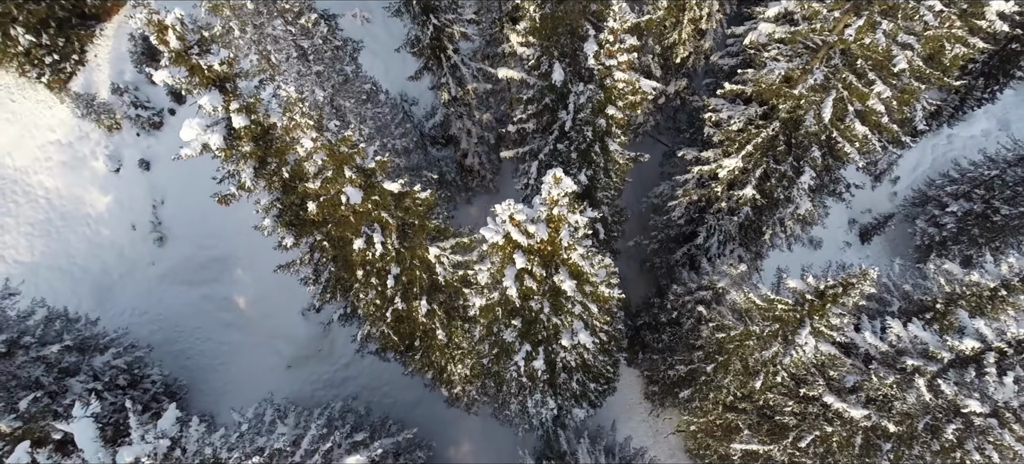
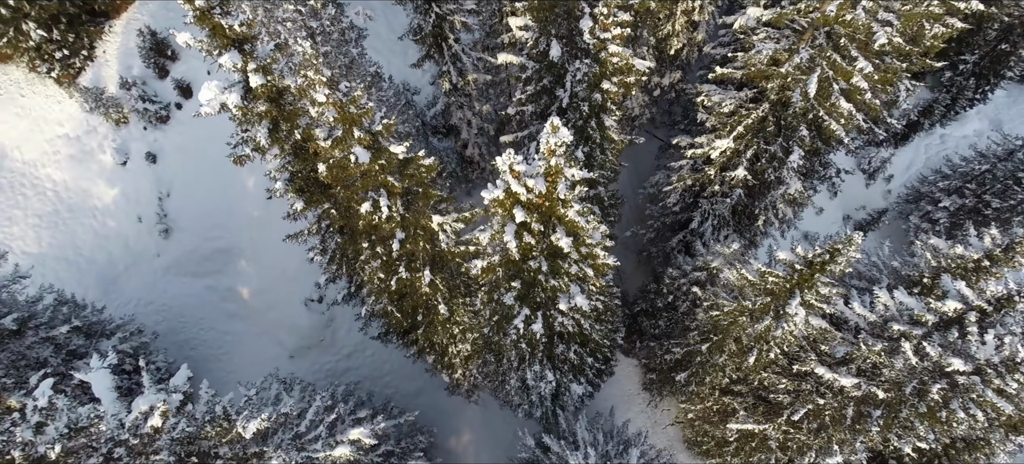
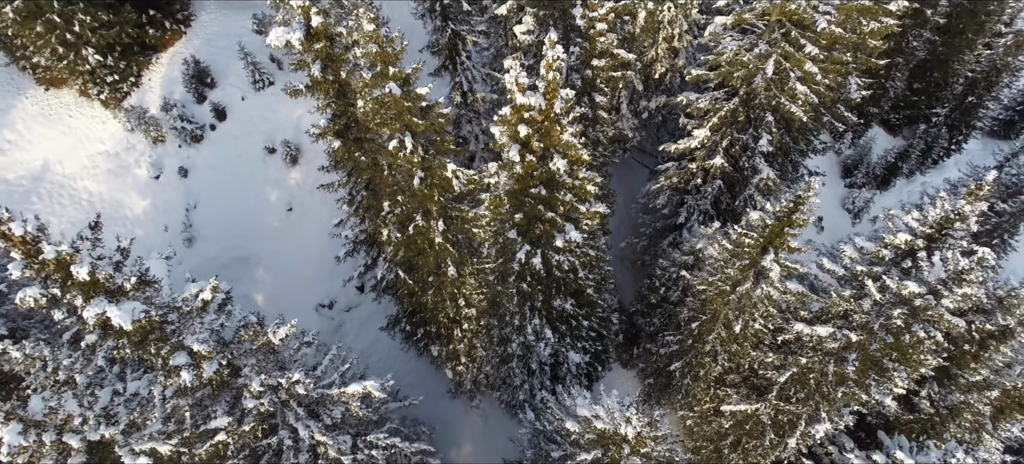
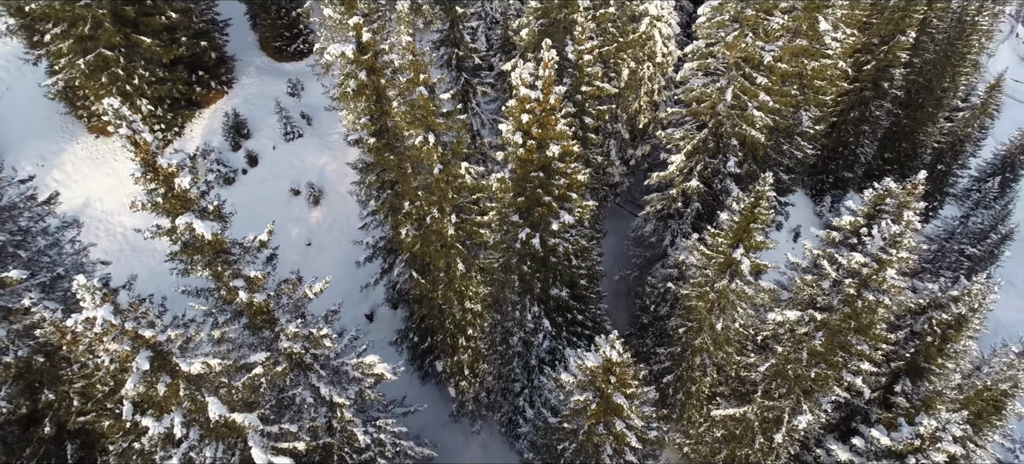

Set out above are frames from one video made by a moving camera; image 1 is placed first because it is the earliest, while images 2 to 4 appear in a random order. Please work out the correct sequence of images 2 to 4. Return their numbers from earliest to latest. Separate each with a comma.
2, 3, 4
